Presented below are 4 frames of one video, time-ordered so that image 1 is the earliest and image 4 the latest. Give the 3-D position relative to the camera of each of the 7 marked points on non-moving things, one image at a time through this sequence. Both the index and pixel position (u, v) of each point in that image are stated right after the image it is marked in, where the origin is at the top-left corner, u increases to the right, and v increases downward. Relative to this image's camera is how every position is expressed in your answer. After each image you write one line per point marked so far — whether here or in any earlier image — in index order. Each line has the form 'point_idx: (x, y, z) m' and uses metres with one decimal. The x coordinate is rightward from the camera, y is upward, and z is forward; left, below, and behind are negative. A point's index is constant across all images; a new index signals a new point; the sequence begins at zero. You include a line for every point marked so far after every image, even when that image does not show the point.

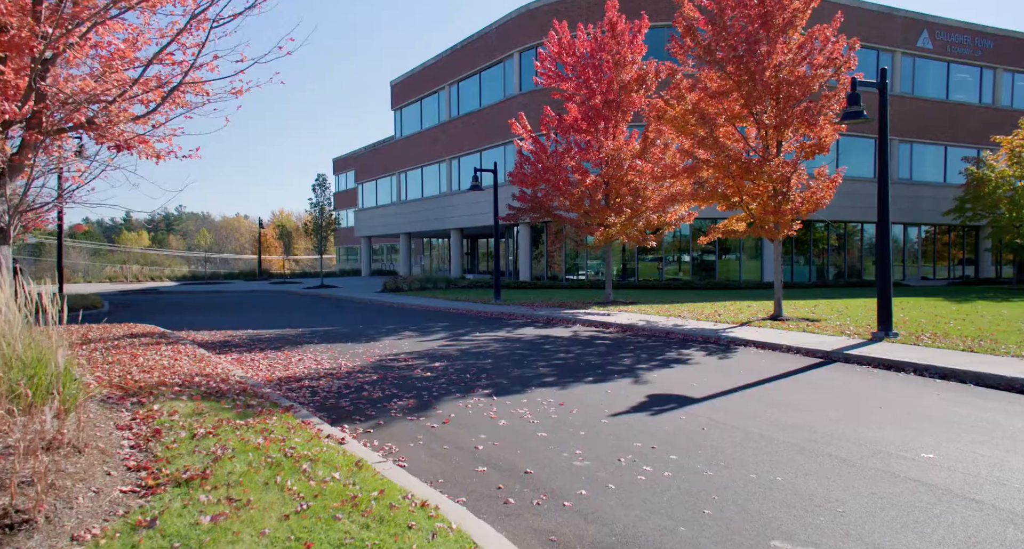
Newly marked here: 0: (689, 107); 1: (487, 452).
0: (+4.2, +4.0, +15.2) m
1: (-0.2, -1.5, +5.3) m
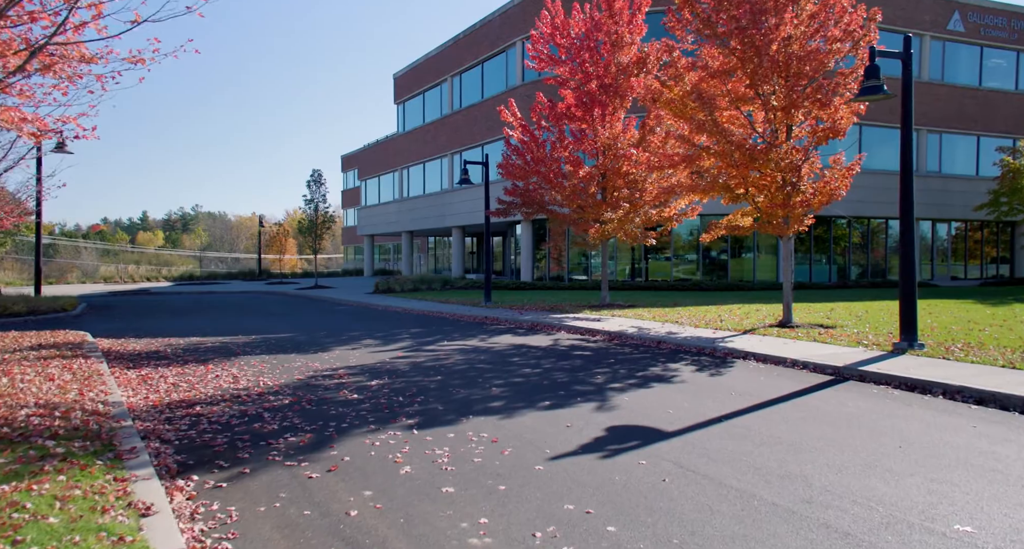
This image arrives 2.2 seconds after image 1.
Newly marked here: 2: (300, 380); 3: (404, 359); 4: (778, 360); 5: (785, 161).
0: (+3.8, +4.0, +13.7) m
1: (-0.9, -1.5, +3.9) m
2: (-2.7, -1.3, +8.0) m
3: (-1.7, -1.3, +10.1) m
4: (+4.1, -1.3, +9.8) m
5: (+5.4, +2.3, +12.8) m
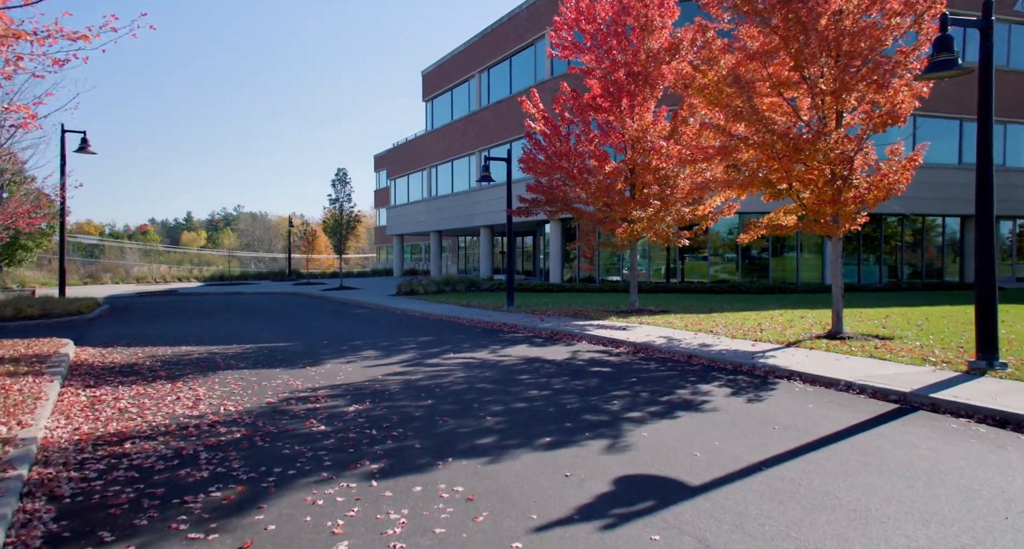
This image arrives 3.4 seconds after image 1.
0: (+4.1, +3.9, +12.3) m
1: (-1.2, -1.6, +2.8) m
2: (-2.7, -1.4, +7.0) m
3: (-1.6, -1.4, +9.0) m
4: (+4.1, -1.4, +8.4) m
5: (+5.7, +2.2, +11.3) m
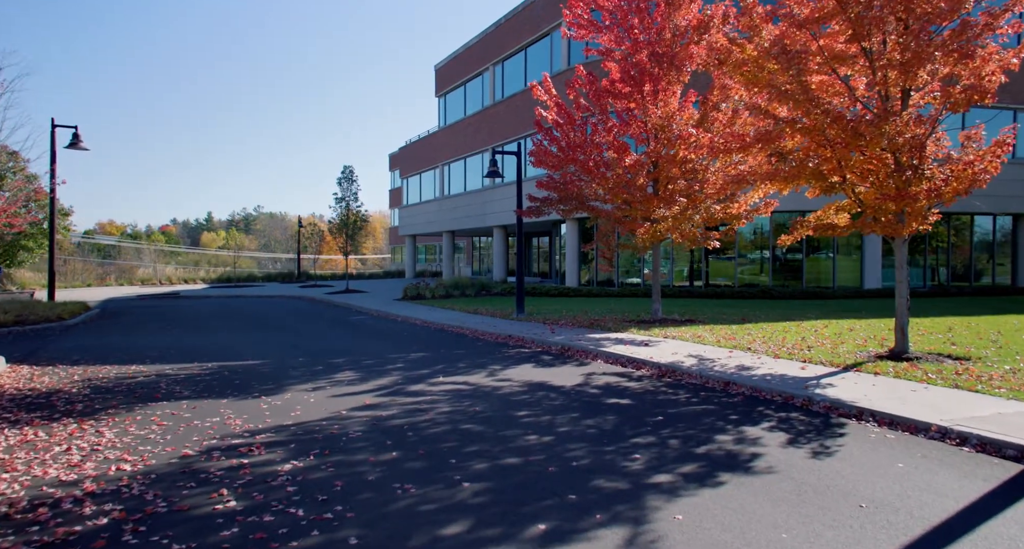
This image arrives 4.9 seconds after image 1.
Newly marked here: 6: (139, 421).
0: (+4.1, +3.7, +10.4) m
1: (-1.4, -1.7, +1.1) m
2: (-2.8, -1.6, +5.3) m
3: (-1.6, -1.5, +7.3) m
4: (+4.1, -1.5, +6.5) m
5: (+5.7, +2.0, +9.3) m
6: (-3.9, -1.5, +6.7) m
